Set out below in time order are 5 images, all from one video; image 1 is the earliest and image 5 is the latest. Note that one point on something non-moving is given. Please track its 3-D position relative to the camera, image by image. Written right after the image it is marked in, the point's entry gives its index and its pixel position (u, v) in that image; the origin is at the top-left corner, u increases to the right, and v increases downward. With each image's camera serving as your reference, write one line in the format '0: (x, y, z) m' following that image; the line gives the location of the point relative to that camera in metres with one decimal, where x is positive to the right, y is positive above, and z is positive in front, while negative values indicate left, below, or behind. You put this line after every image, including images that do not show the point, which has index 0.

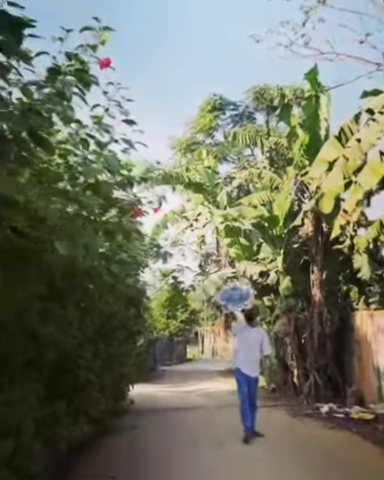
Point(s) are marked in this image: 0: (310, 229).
0: (+1.9, +0.2, +7.5) m
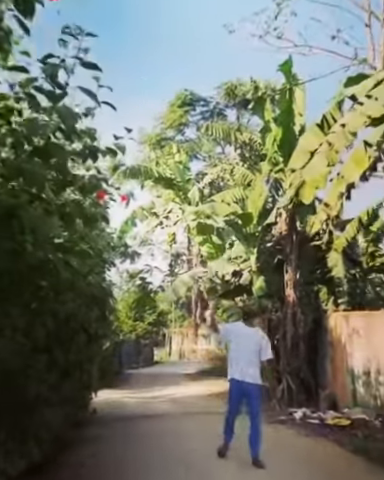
0: (+1.4, +0.2, +7.3) m
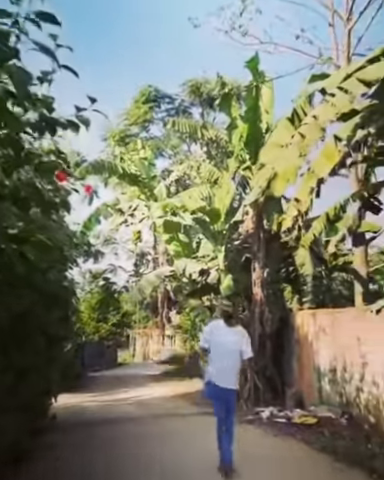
0: (+0.9, +0.2, +7.2) m
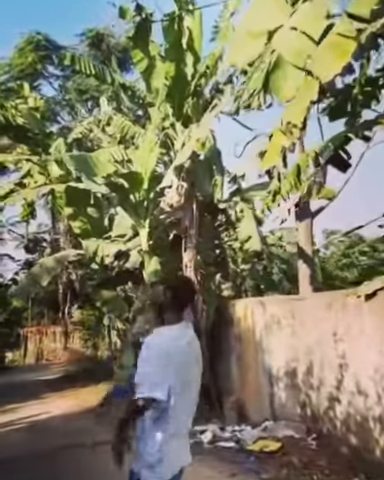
0: (-0.1, +0.5, +5.7) m
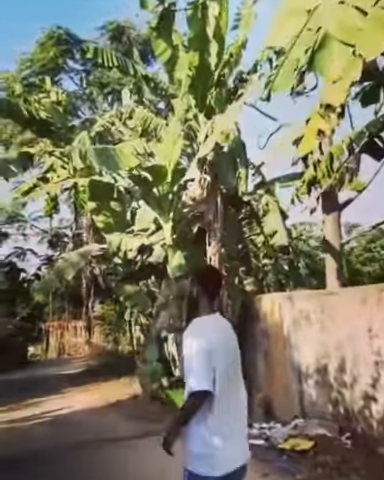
0: (+0.1, +0.6, +5.6) m
